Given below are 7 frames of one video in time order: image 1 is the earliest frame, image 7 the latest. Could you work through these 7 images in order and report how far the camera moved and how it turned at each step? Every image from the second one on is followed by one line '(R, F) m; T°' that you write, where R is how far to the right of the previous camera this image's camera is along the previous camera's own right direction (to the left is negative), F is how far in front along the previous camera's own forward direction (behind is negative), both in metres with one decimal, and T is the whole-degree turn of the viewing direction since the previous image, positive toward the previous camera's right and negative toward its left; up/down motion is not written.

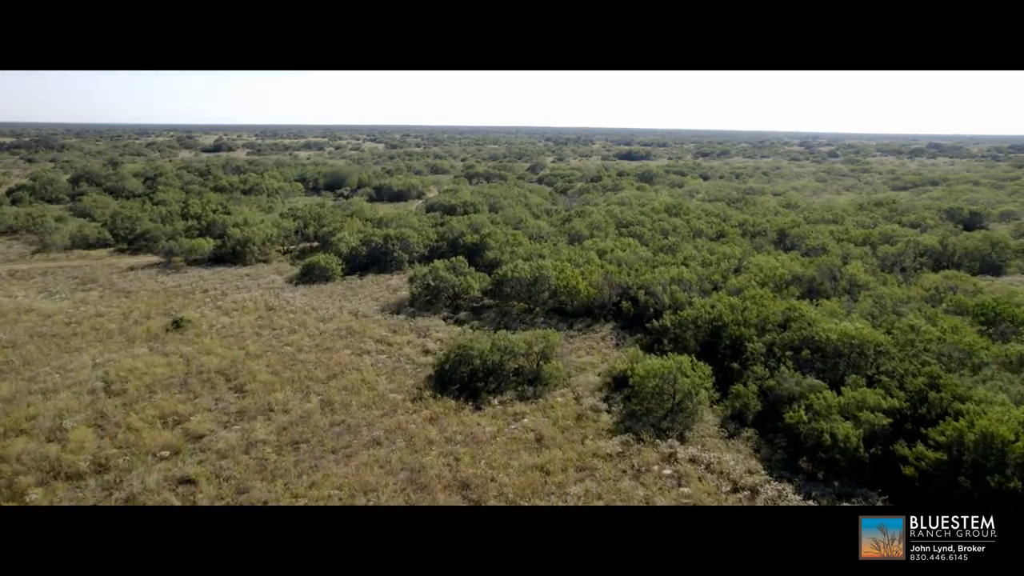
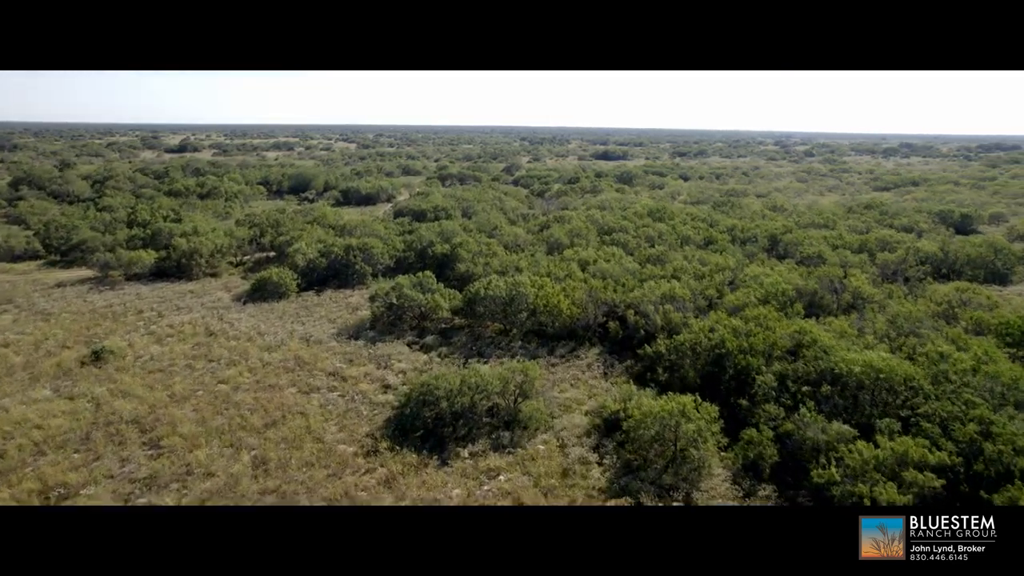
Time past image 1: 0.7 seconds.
(+0.1, +1.3) m; +2°
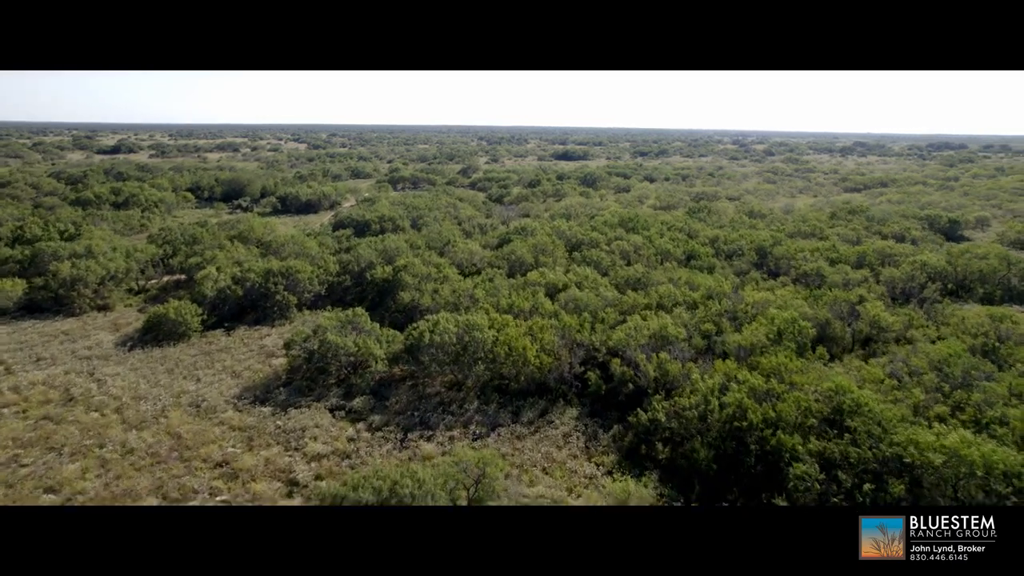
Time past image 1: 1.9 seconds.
(+0.1, +2.2) m; +4°
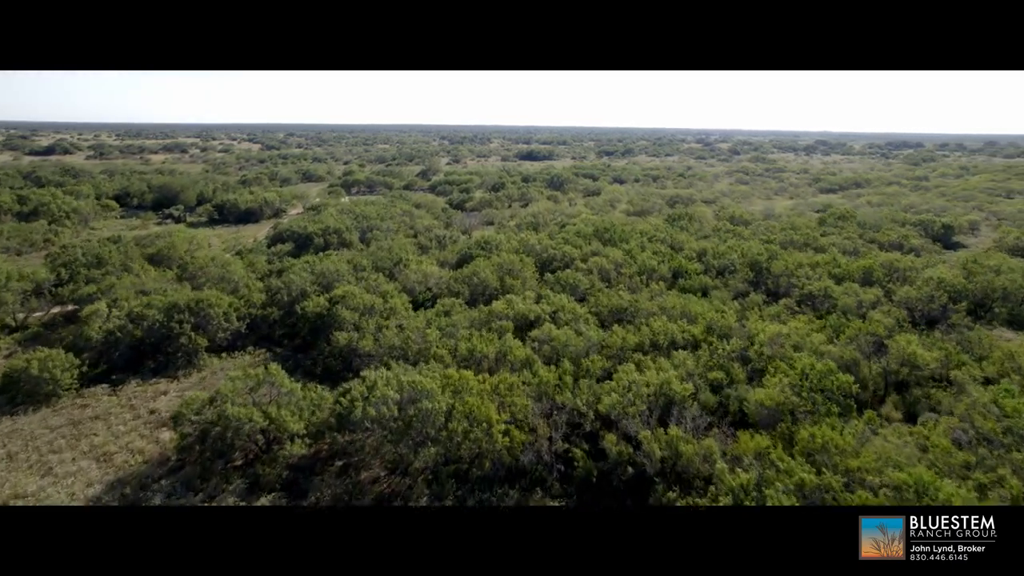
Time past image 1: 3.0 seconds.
(+0.1, +1.9) m; +3°
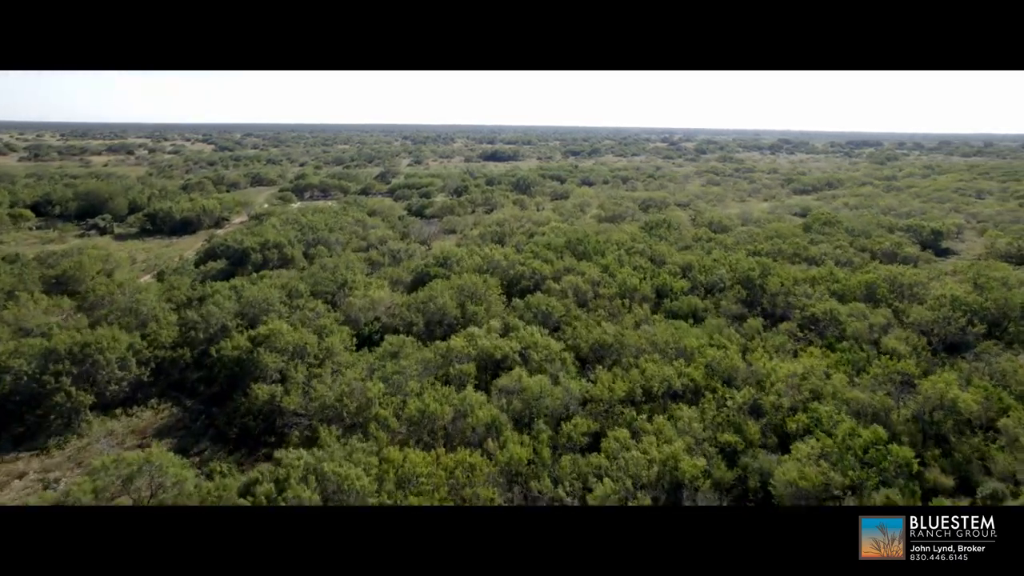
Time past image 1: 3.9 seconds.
(+0.1, +1.6) m; +3°
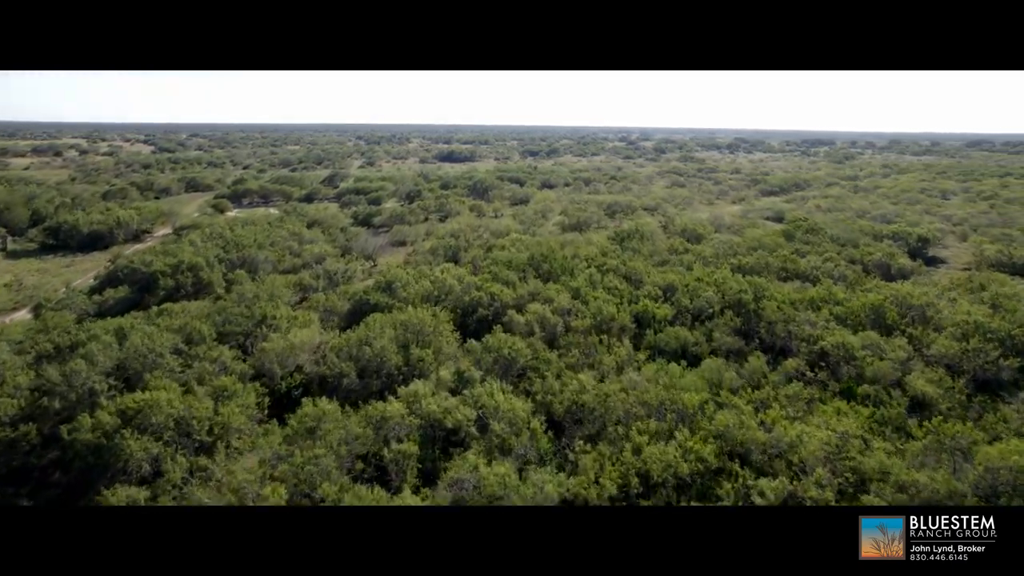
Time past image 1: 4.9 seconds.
(+0.1, +1.8) m; +4°
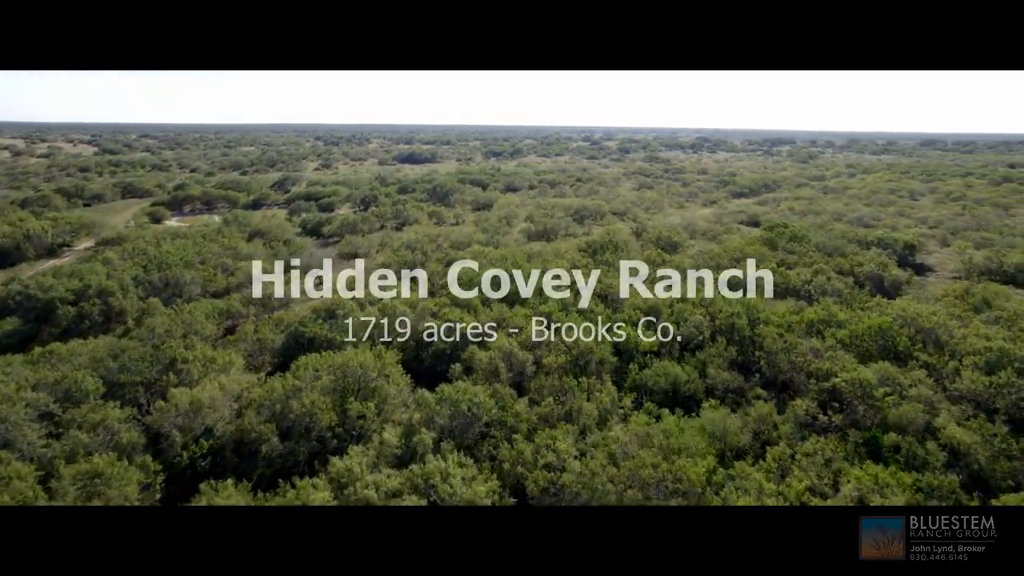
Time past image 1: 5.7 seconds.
(+0.1, +1.4) m; +3°
